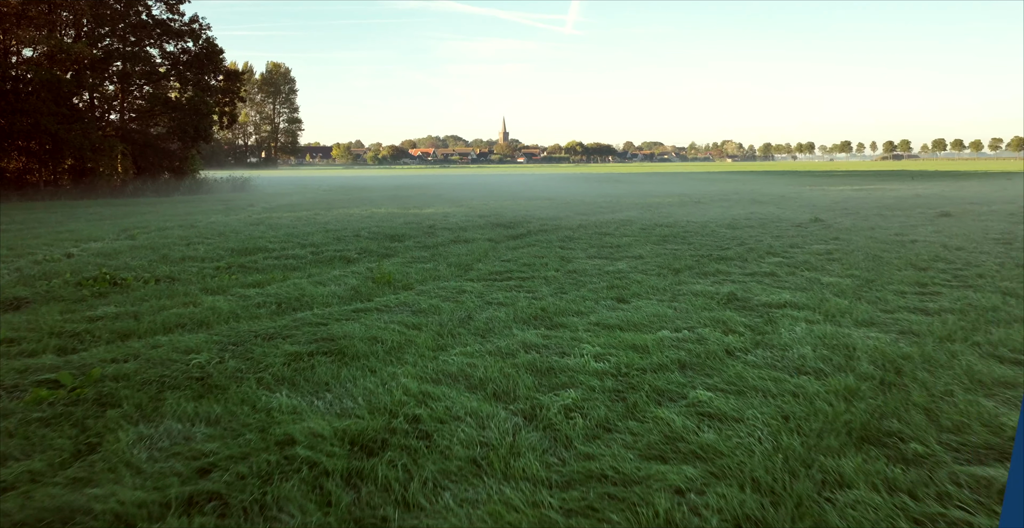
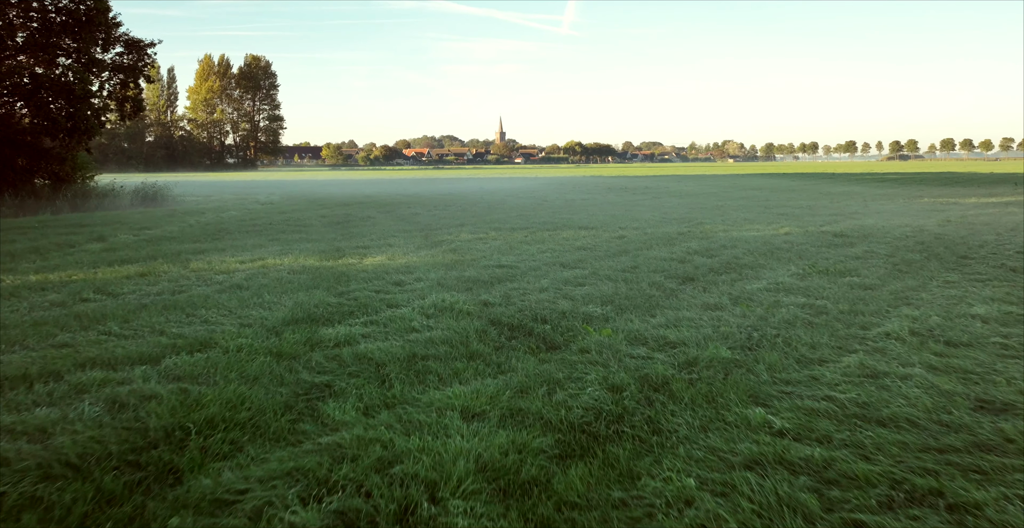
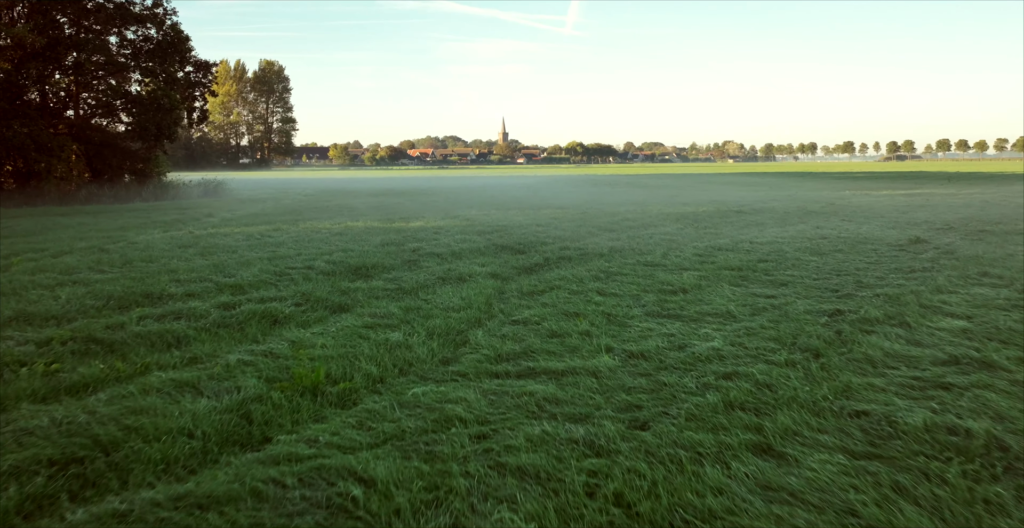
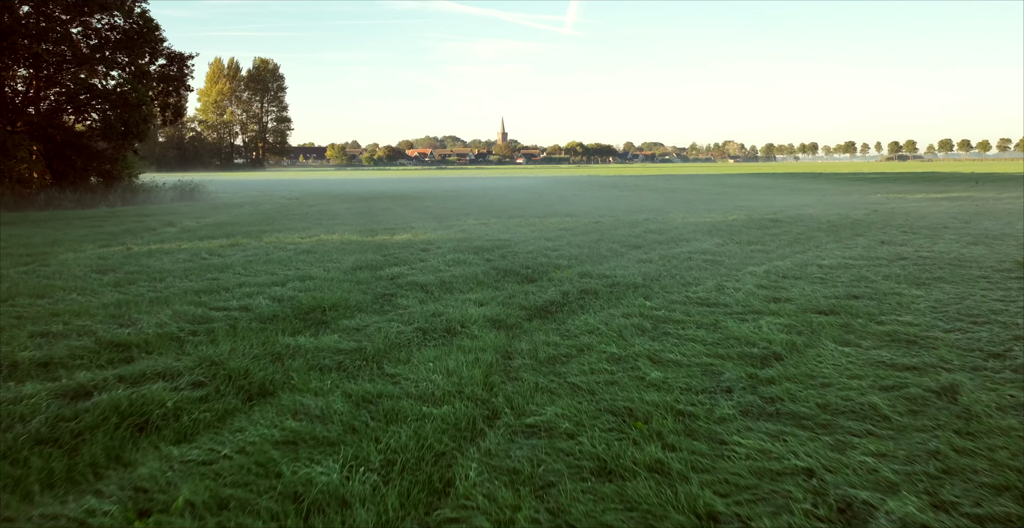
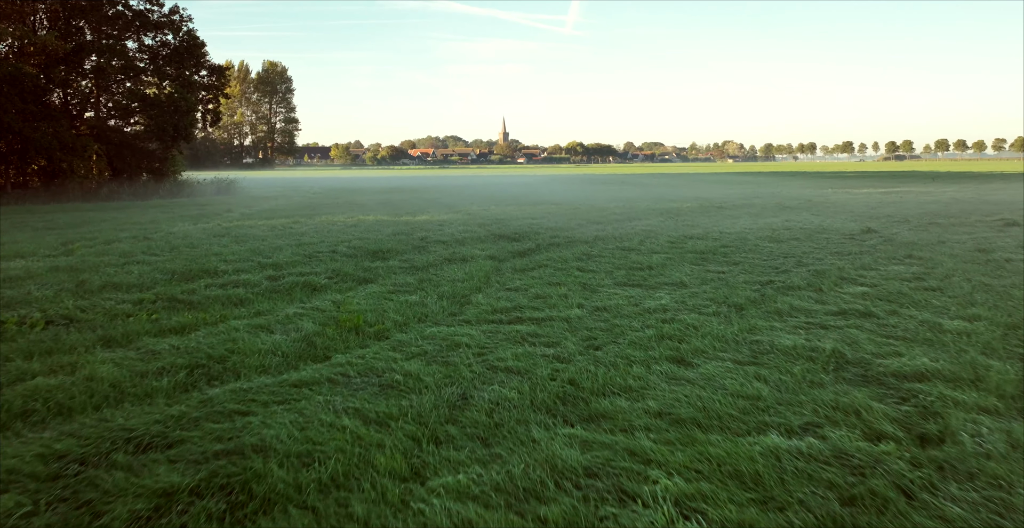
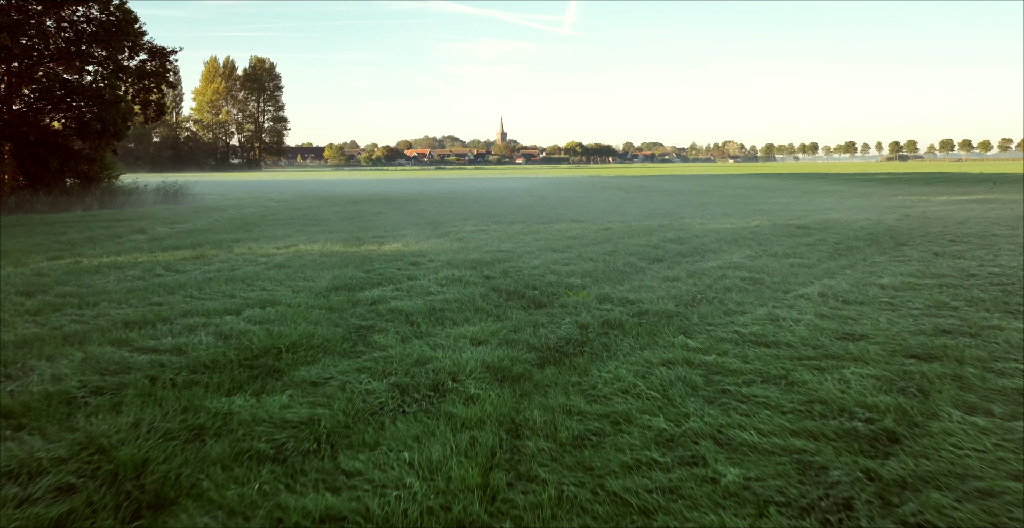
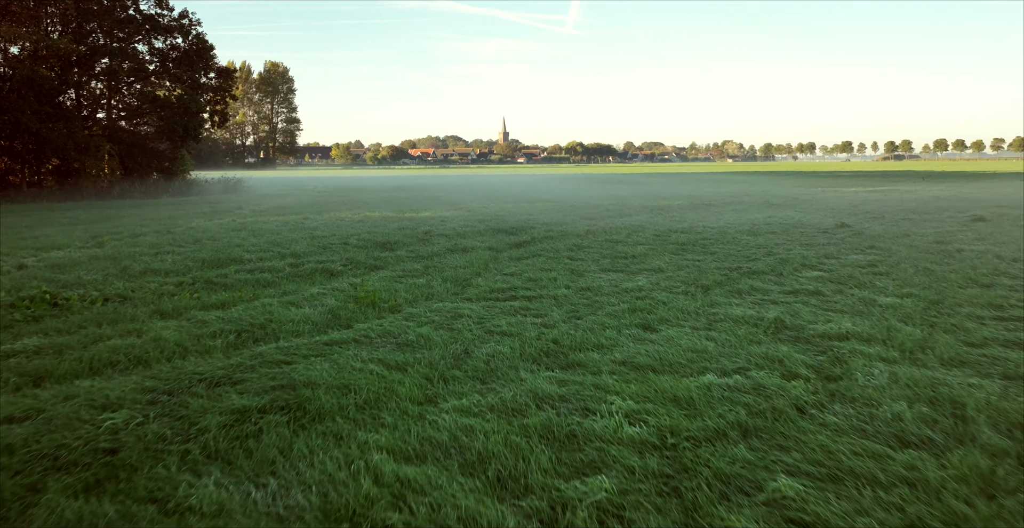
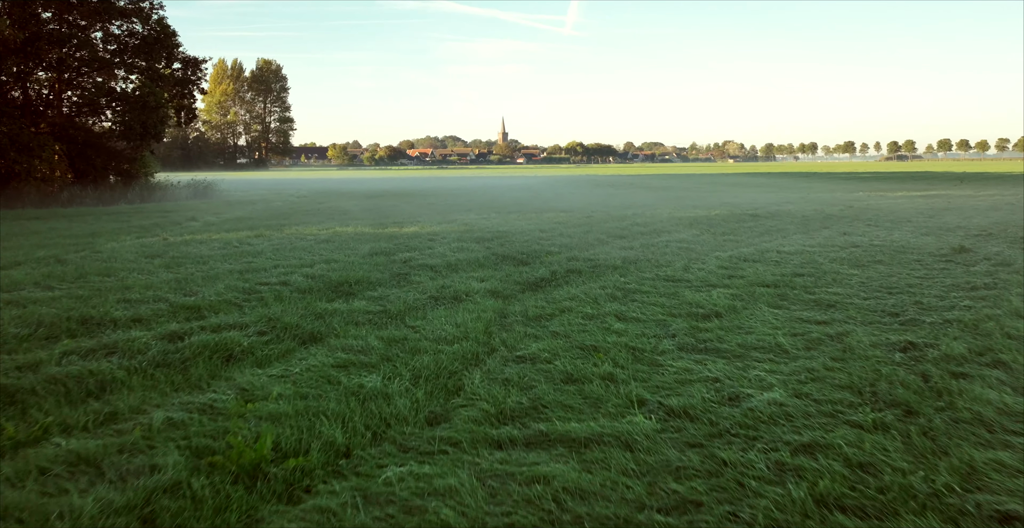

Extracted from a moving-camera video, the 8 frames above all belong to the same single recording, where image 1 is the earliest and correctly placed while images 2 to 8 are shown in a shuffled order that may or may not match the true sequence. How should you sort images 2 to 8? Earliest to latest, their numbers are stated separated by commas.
7, 5, 3, 8, 4, 6, 2
